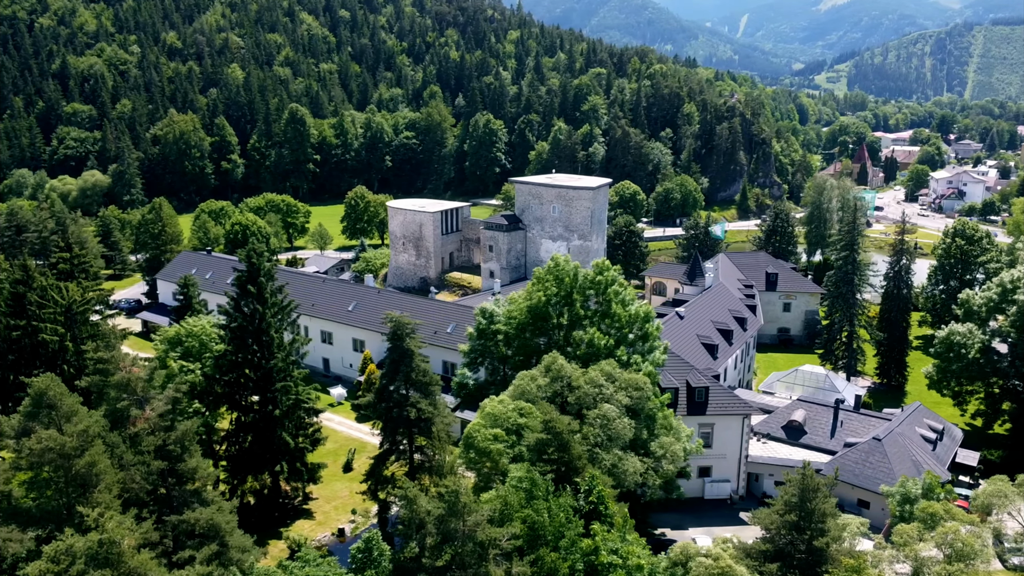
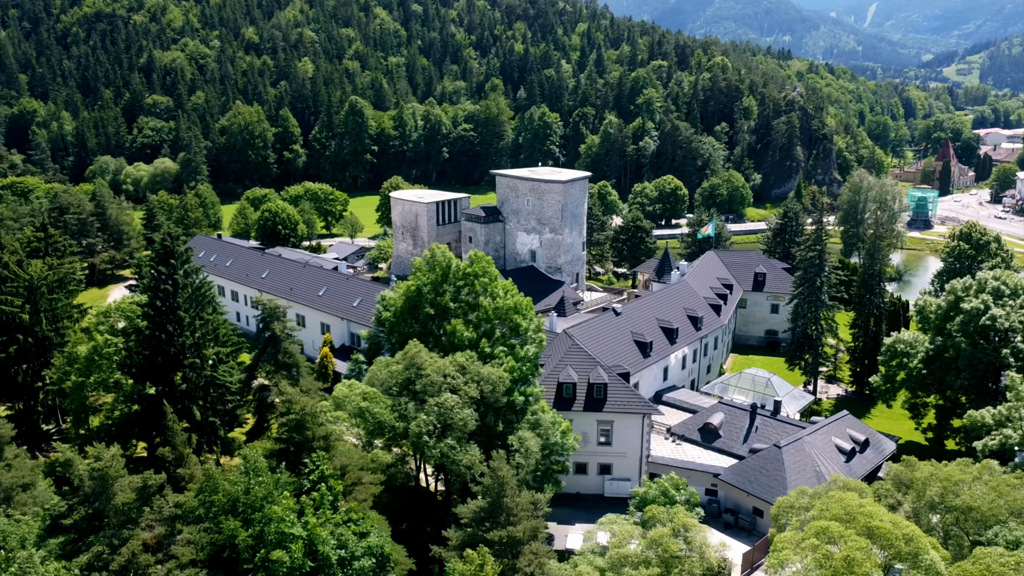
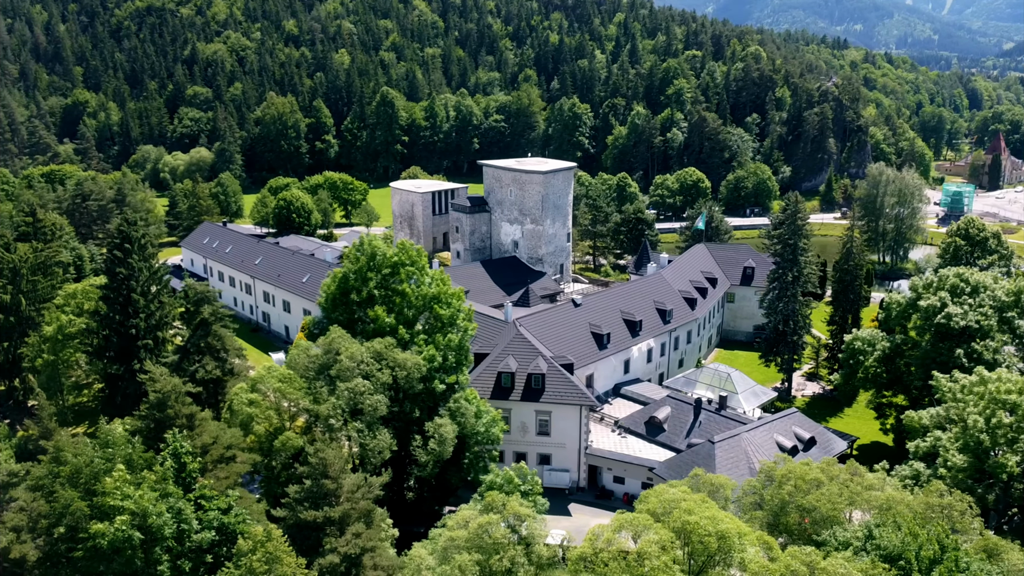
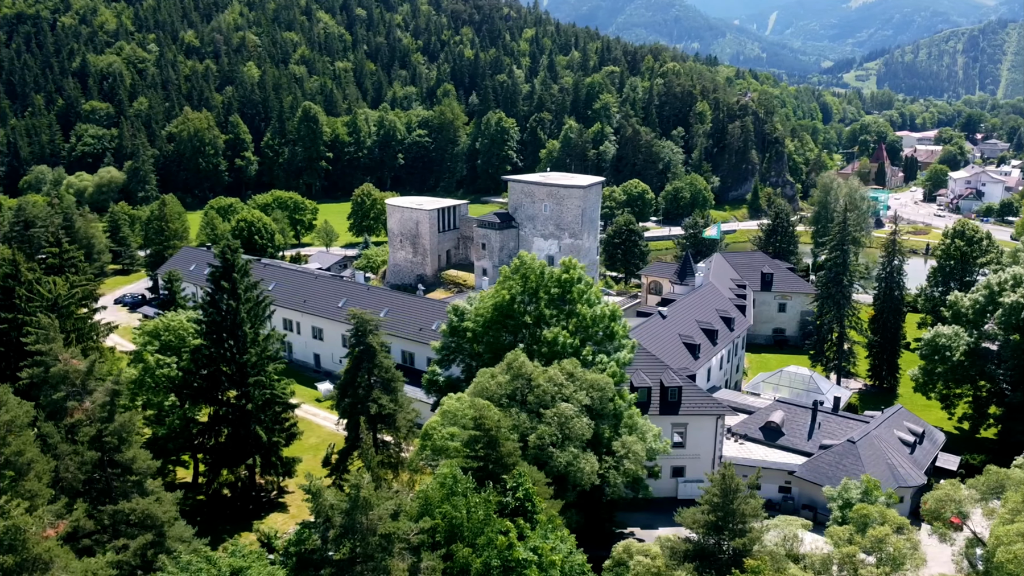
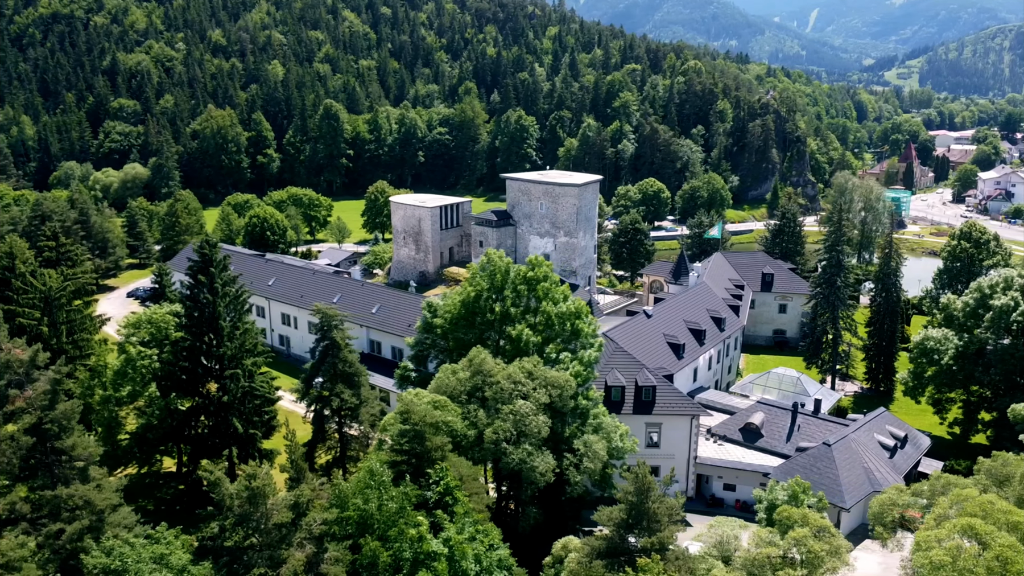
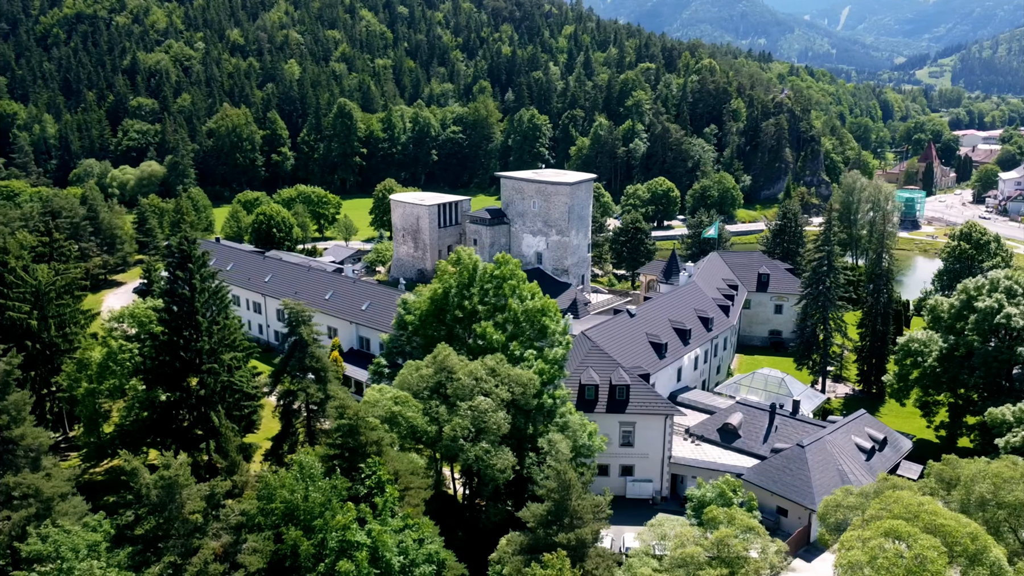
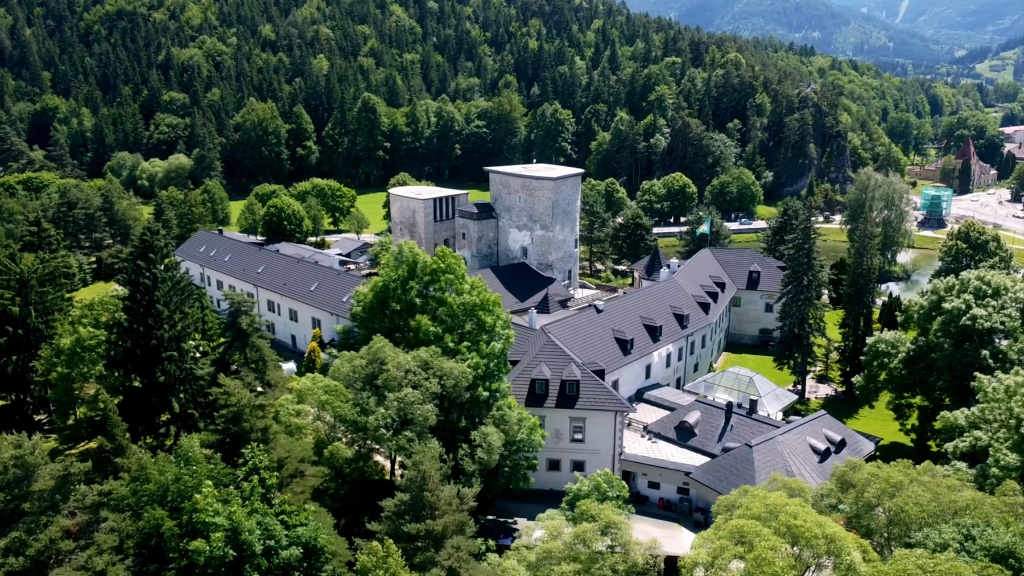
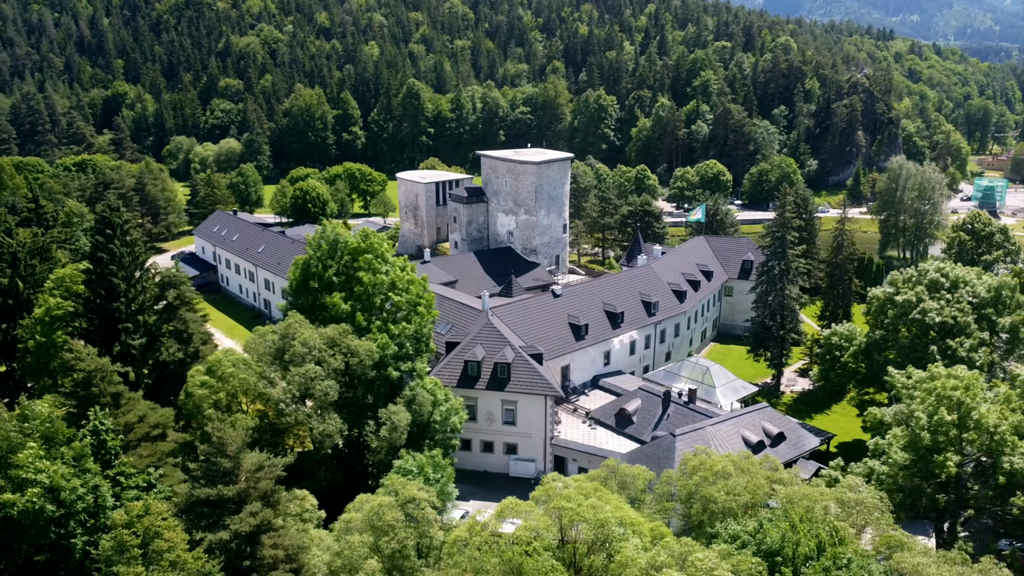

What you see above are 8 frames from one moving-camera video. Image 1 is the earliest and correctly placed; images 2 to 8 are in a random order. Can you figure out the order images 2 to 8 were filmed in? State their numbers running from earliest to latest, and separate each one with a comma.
4, 5, 6, 2, 7, 3, 8
